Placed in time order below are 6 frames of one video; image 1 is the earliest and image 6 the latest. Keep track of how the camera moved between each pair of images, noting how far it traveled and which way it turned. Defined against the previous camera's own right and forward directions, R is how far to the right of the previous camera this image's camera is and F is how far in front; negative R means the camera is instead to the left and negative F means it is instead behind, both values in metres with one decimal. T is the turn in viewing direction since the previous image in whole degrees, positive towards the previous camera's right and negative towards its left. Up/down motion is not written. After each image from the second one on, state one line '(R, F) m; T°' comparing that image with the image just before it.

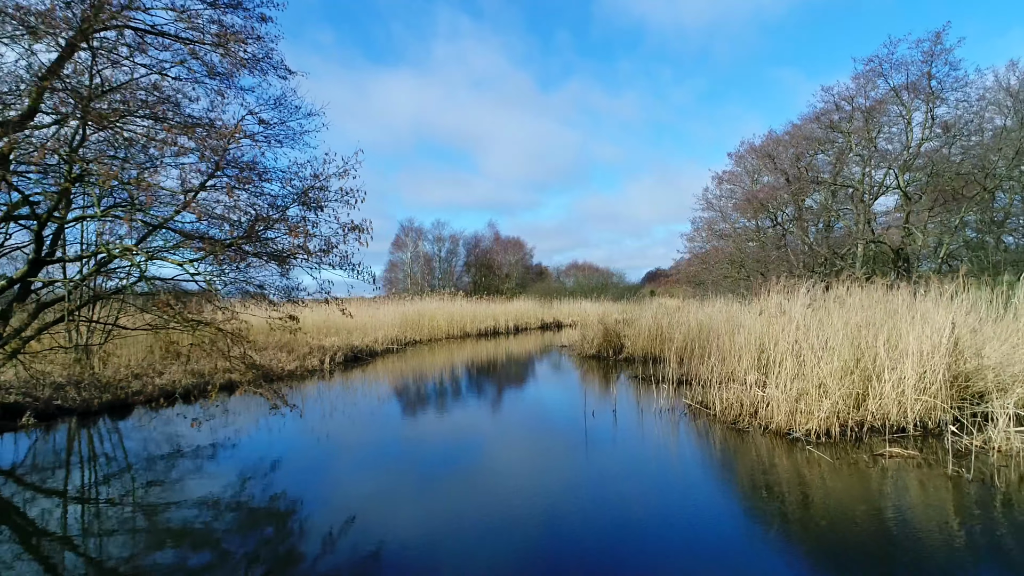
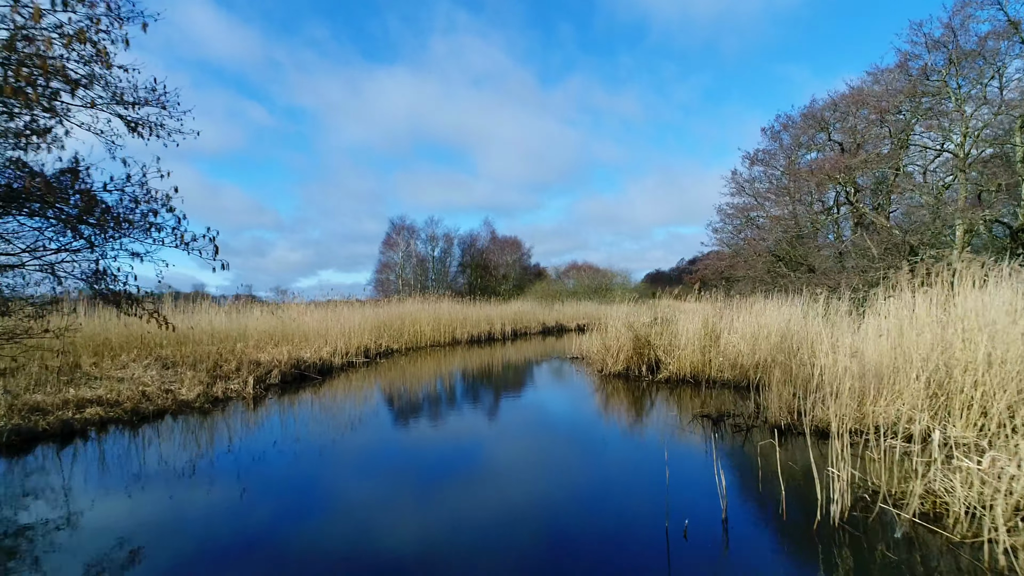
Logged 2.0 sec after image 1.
(0.0, +2.4) m; 0°
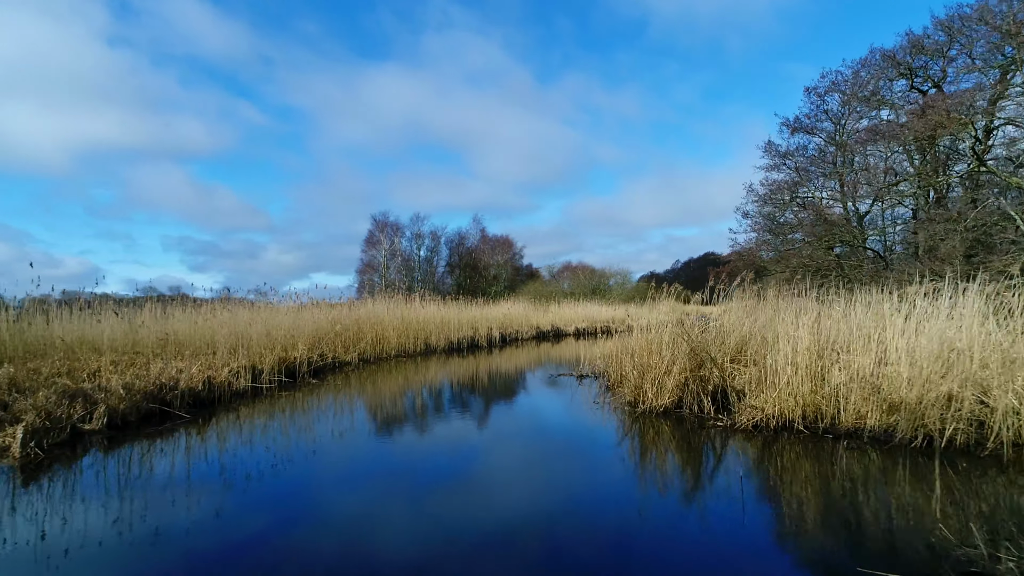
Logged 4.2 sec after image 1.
(+0.1, +2.6) m; +1°
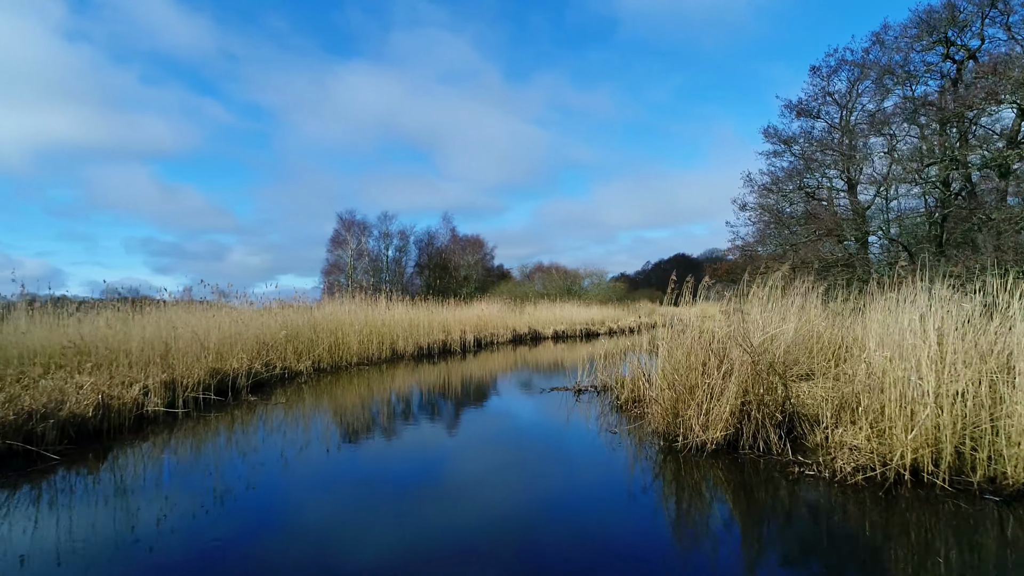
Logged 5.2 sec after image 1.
(-0.1, +1.2) m; +4°
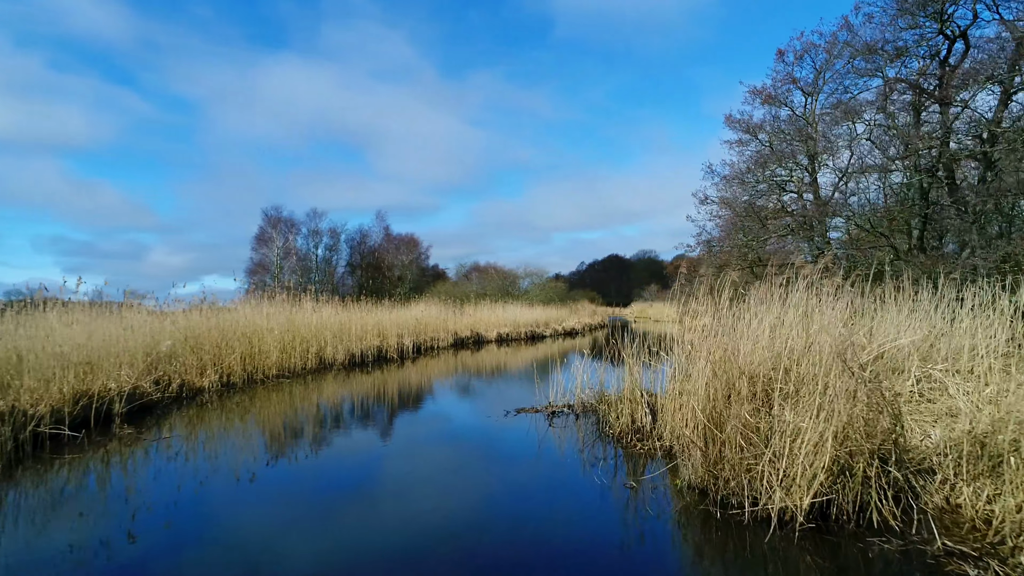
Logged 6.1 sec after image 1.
(-0.2, +1.2) m; +8°
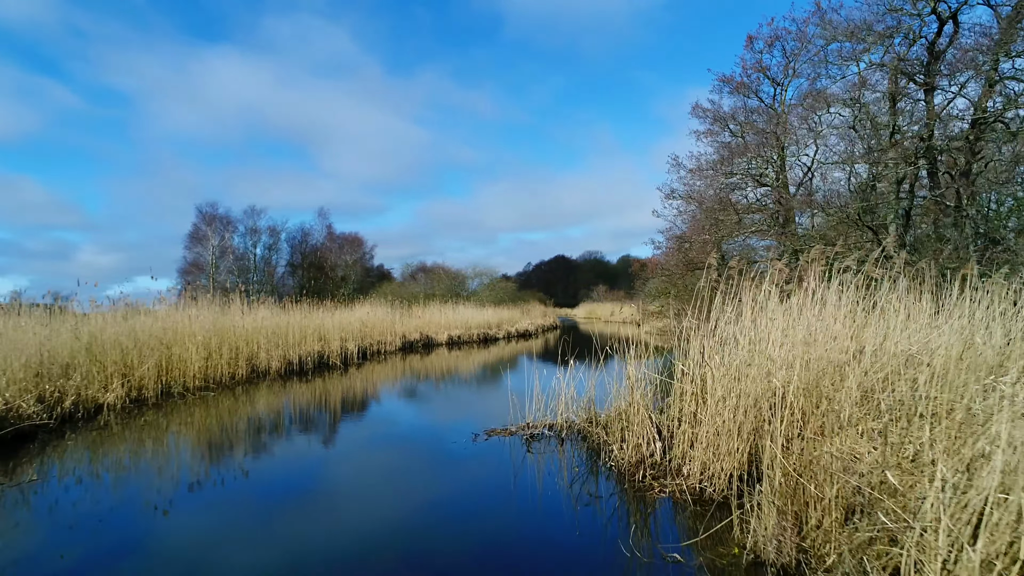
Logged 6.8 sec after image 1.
(-0.2, +0.8) m; +6°
